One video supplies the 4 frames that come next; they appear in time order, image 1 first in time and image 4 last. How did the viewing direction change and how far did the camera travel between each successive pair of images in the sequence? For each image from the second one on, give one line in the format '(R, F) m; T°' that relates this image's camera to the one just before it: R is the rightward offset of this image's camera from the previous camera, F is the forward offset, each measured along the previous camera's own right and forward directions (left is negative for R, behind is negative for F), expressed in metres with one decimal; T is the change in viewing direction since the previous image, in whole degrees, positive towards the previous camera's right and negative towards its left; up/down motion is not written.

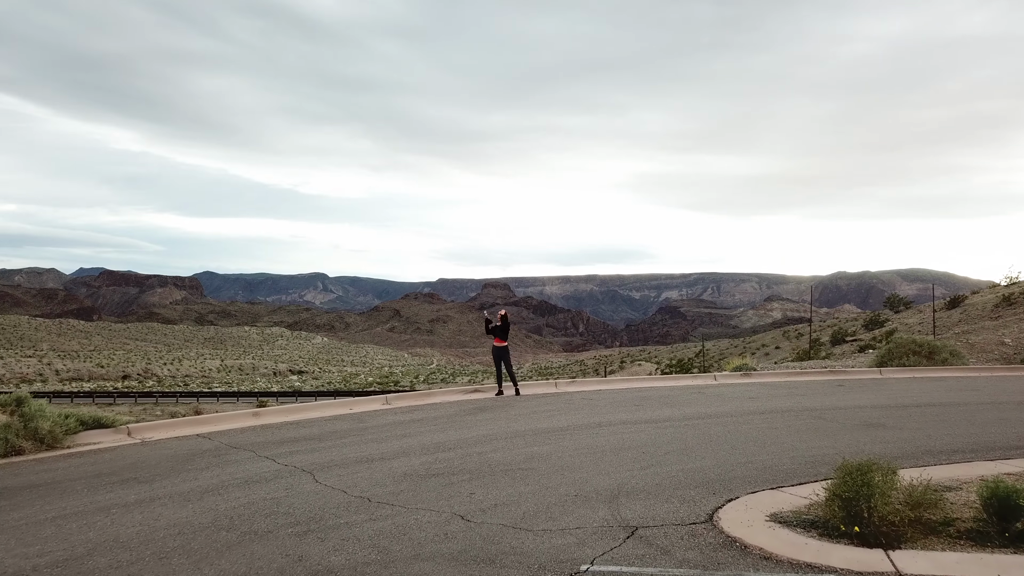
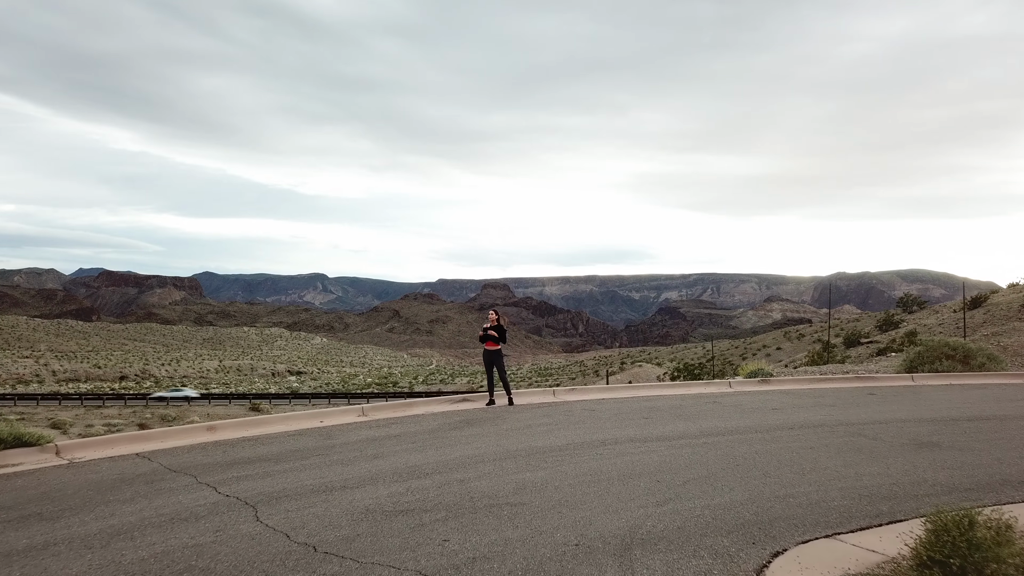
(+0.1, +1.2) m; 0°
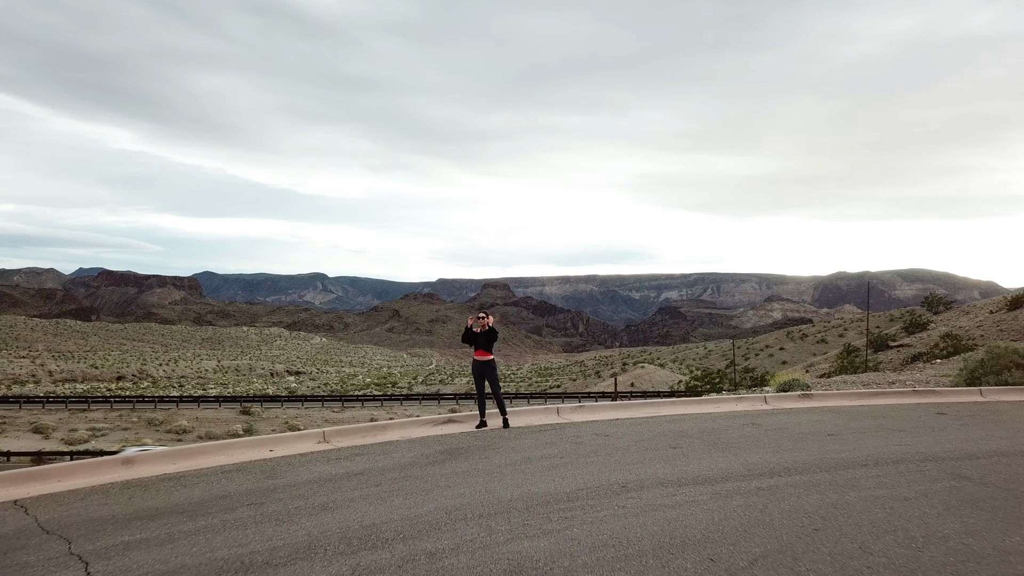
(+0.1, +1.7) m; 0°
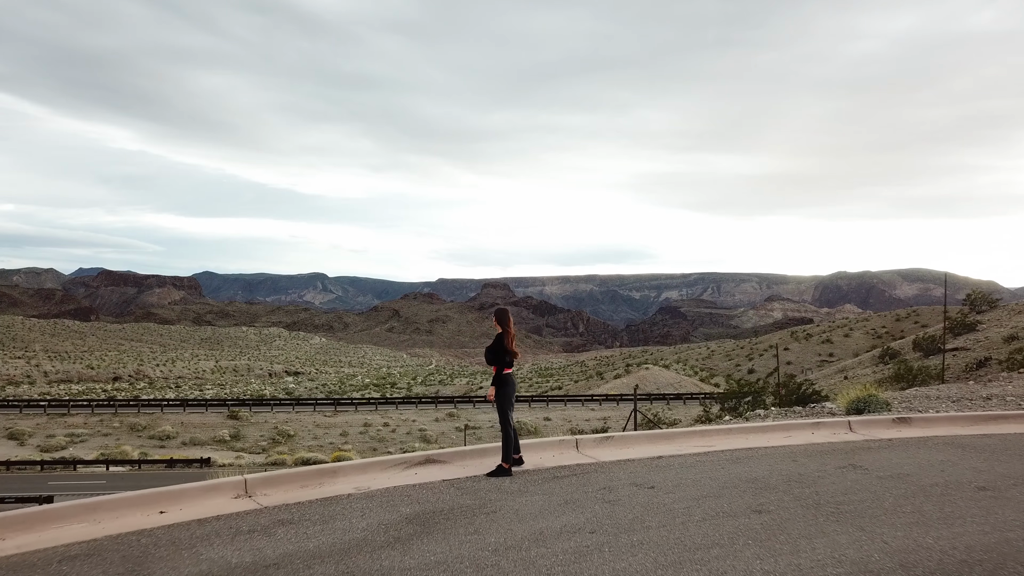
(0.0, +2.3) m; 0°
